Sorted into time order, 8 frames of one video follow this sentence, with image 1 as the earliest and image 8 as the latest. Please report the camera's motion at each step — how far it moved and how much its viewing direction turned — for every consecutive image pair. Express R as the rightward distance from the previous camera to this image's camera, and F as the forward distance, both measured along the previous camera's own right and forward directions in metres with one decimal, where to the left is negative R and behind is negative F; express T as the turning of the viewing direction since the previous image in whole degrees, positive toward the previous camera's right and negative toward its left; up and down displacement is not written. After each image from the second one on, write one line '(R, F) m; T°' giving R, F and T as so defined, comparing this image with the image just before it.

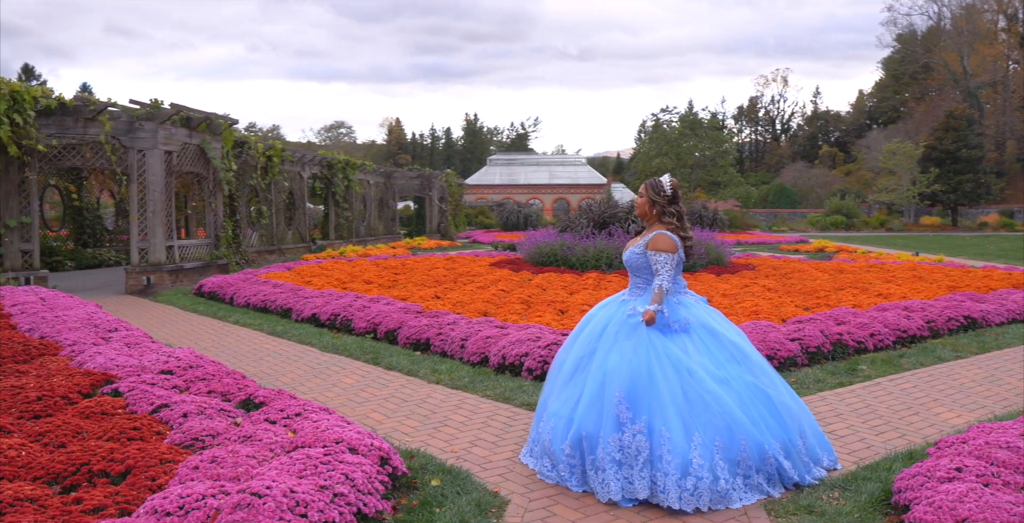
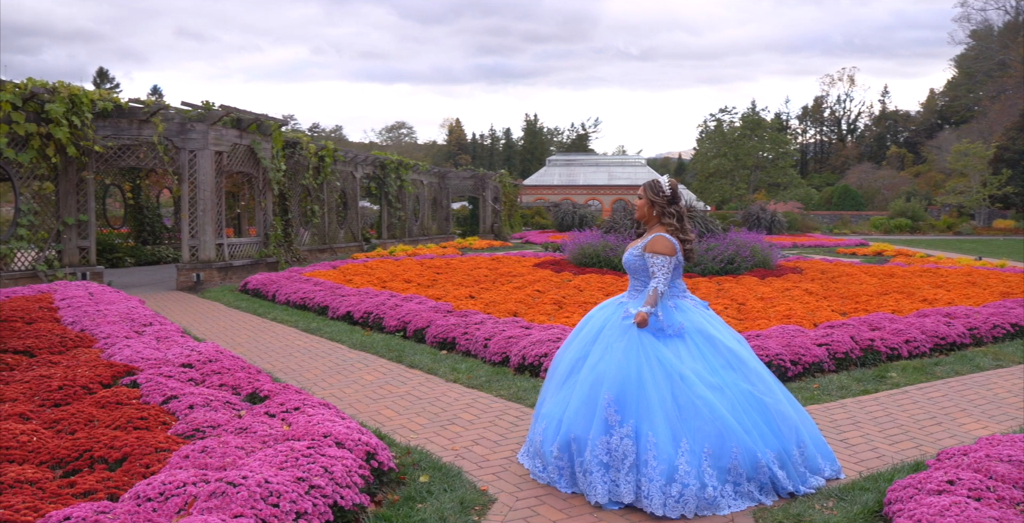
(+0.3, 0.0) m; -4°
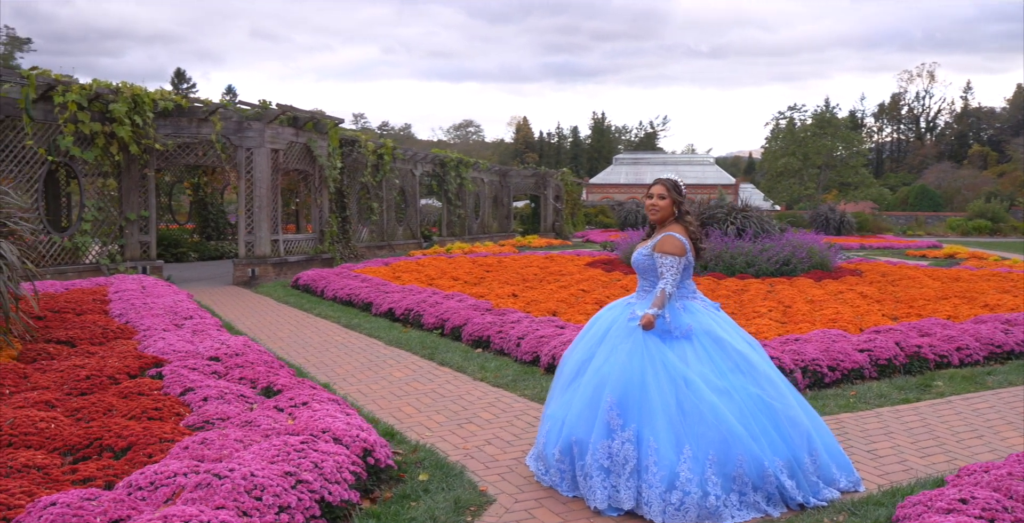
(+0.2, 0.0) m; -5°
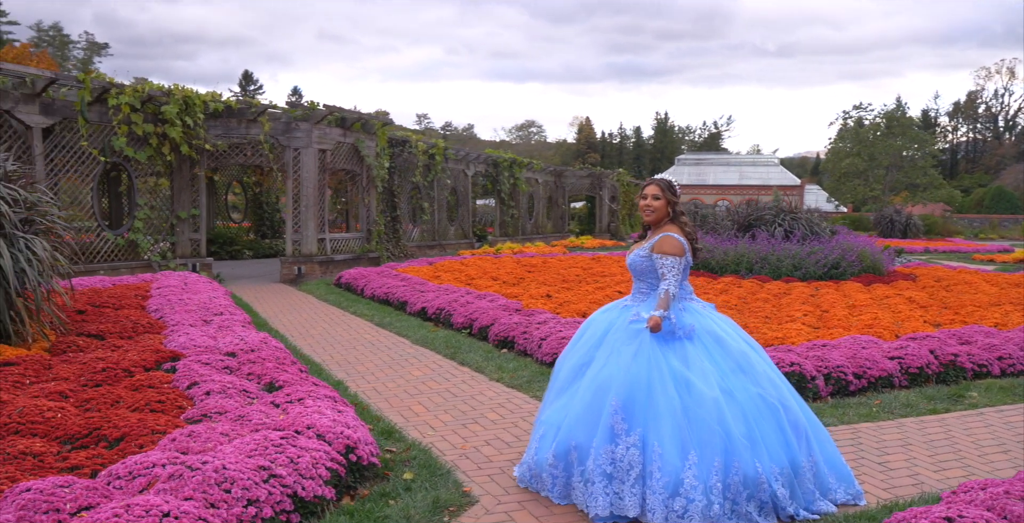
(+0.3, 0.0) m; -4°
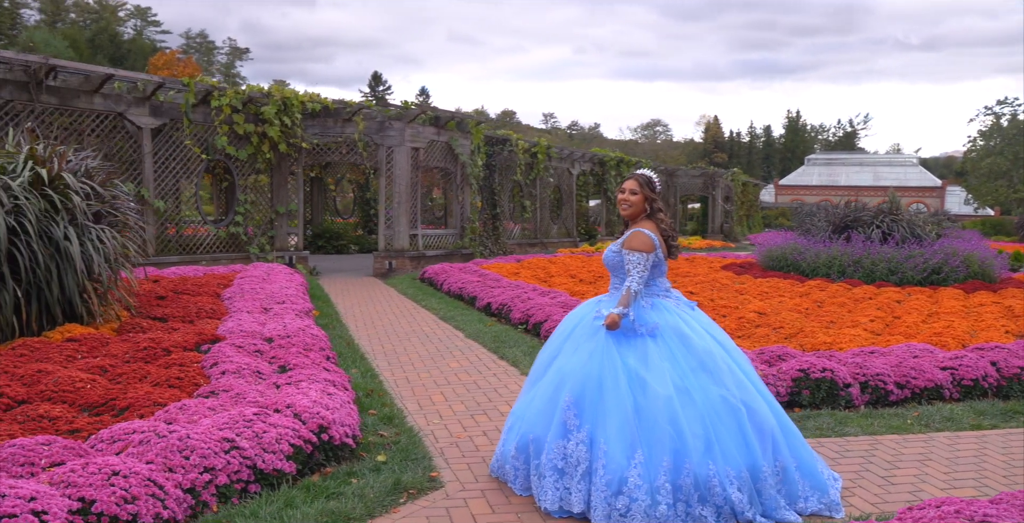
(+0.6, 0.0) m; -9°
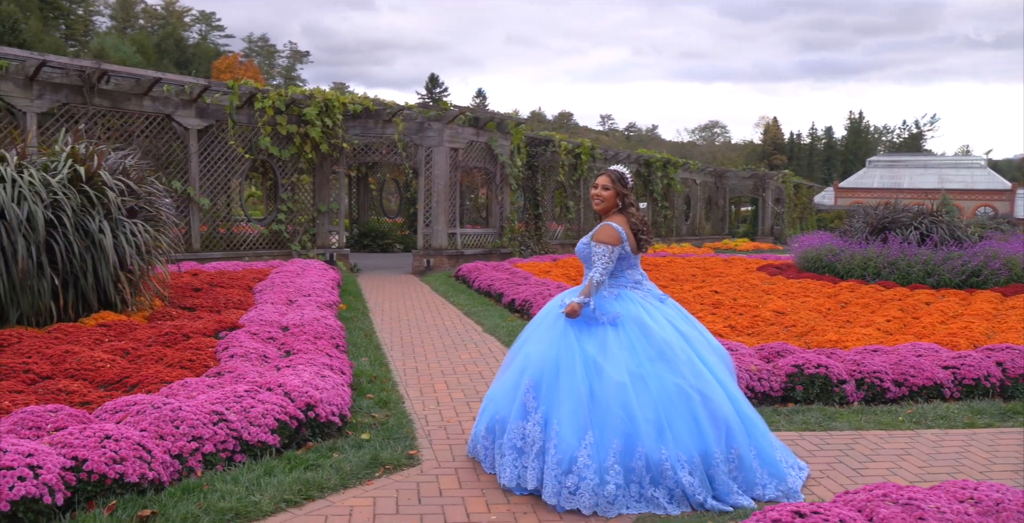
(+0.3, -0.2) m; -4°
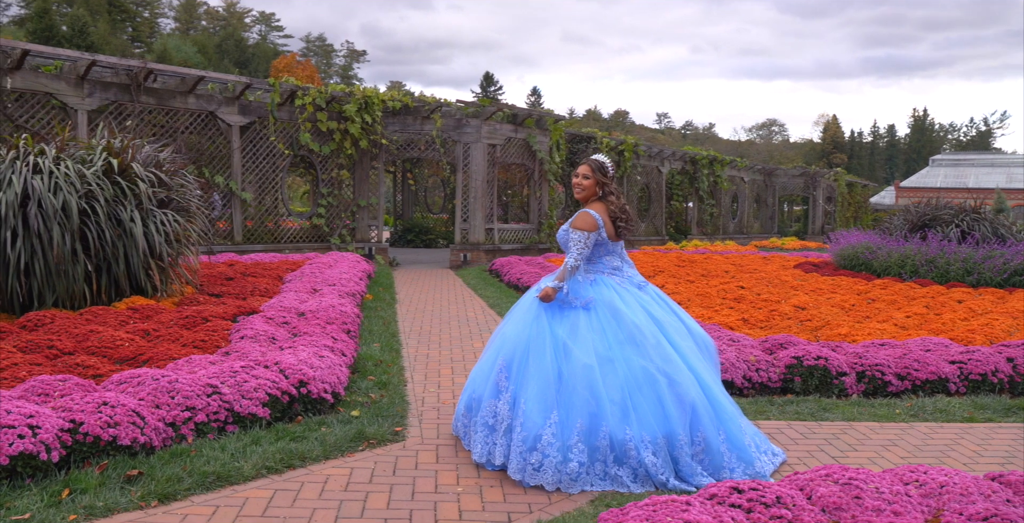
(+0.3, -0.1) m; -4°
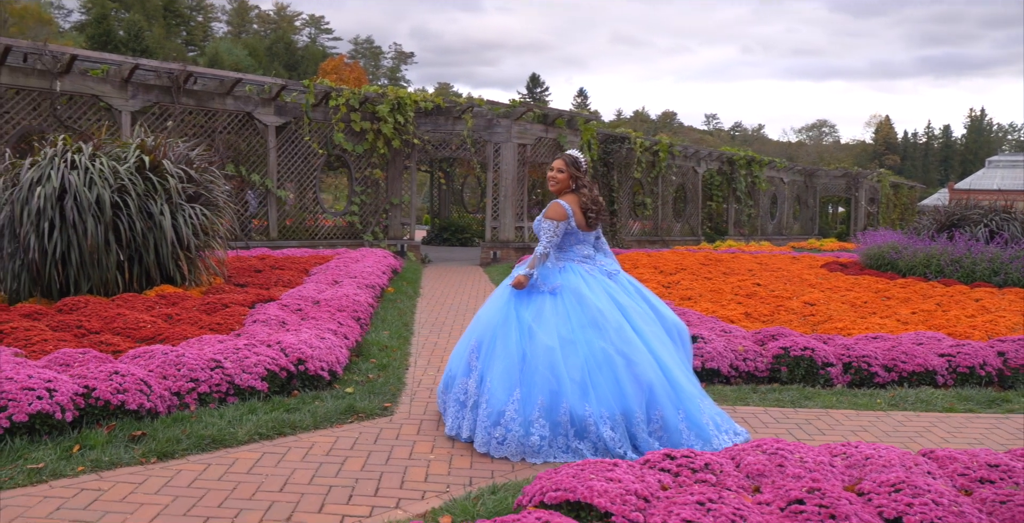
(+0.3, -0.2) m; -3°
